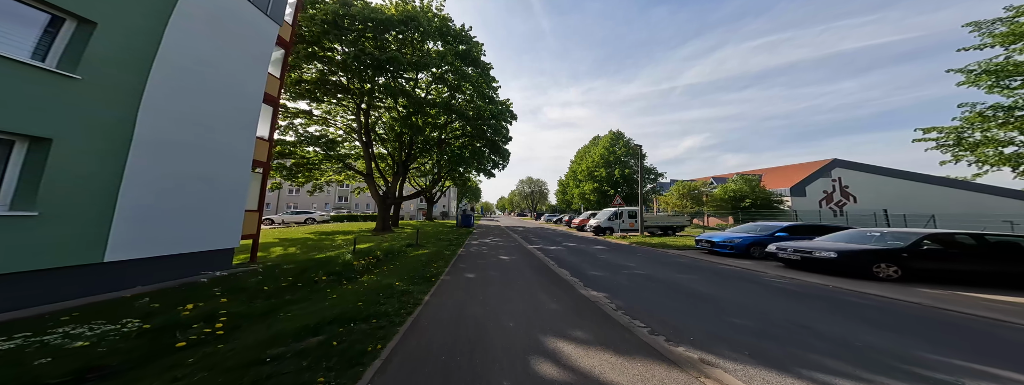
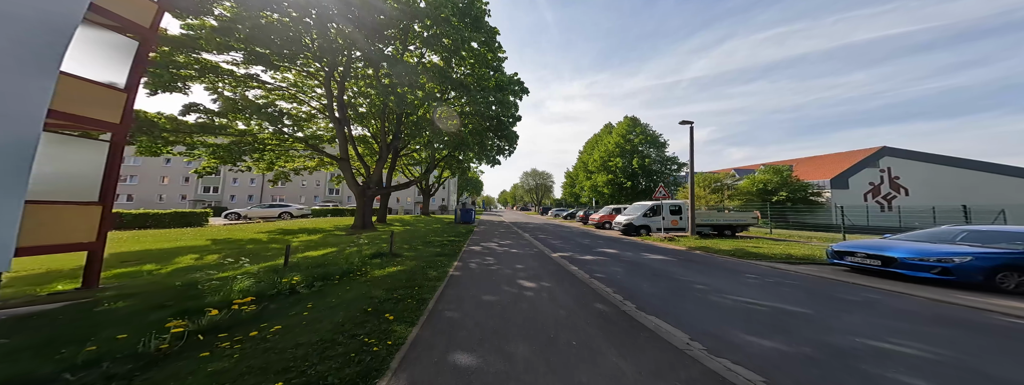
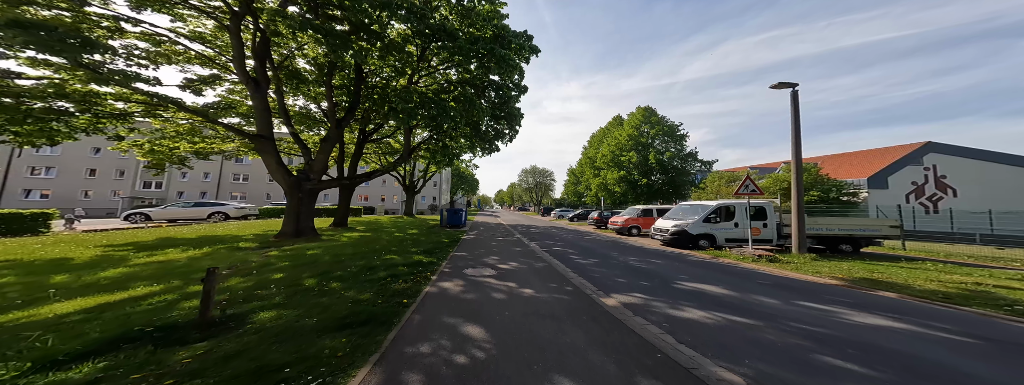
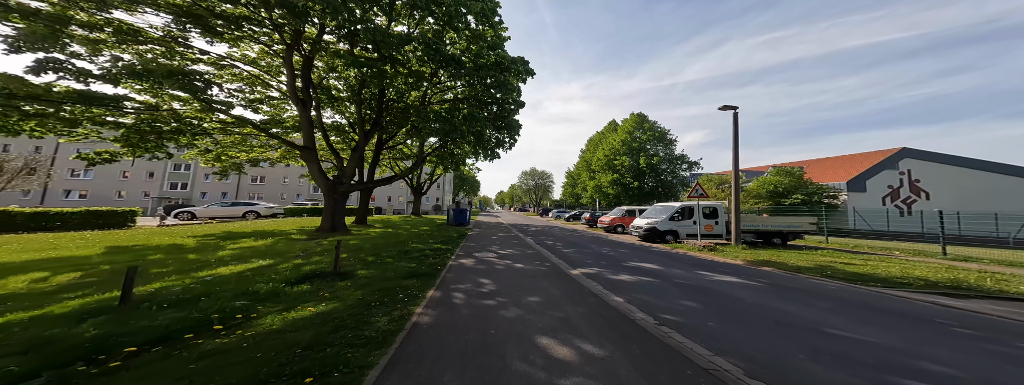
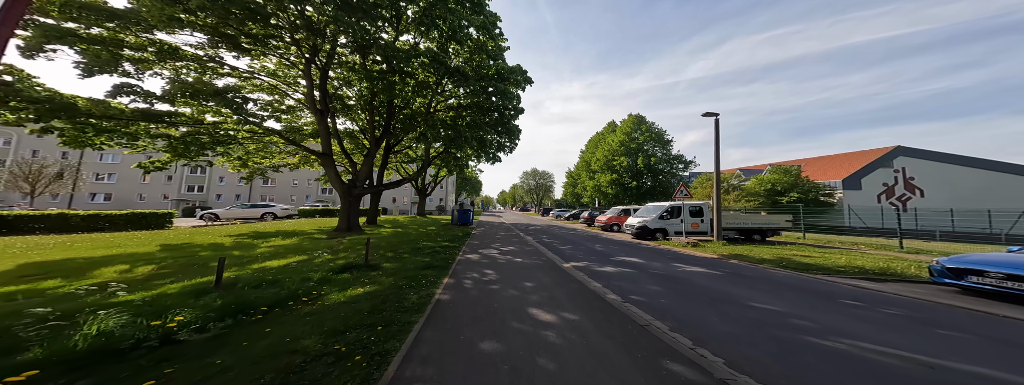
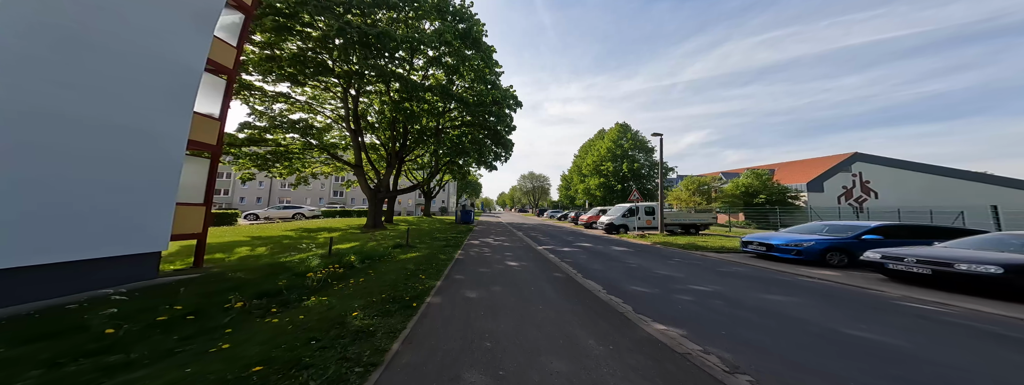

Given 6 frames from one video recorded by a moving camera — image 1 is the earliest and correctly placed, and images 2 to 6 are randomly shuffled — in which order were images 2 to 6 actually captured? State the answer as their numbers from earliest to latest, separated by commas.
6, 2, 5, 4, 3
